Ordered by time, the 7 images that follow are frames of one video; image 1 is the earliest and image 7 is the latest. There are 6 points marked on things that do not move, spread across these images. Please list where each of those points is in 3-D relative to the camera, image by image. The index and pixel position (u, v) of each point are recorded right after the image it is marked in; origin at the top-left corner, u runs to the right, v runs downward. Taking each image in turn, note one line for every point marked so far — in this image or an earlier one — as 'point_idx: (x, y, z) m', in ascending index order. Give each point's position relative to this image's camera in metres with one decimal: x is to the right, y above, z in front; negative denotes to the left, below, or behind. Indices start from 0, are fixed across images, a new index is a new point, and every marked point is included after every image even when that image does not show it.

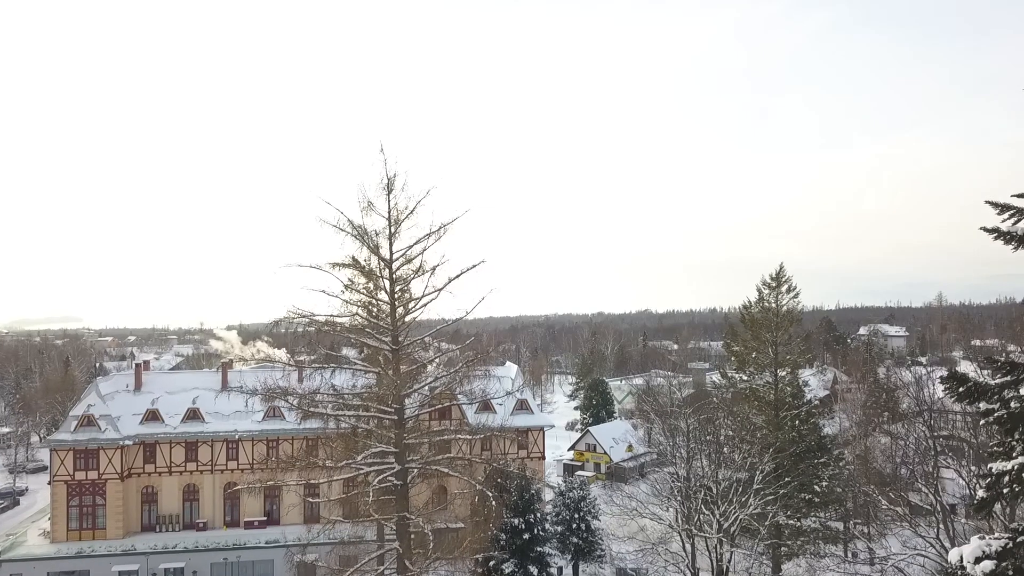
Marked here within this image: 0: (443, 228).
0: (-1.4, +1.2, +12.6) m
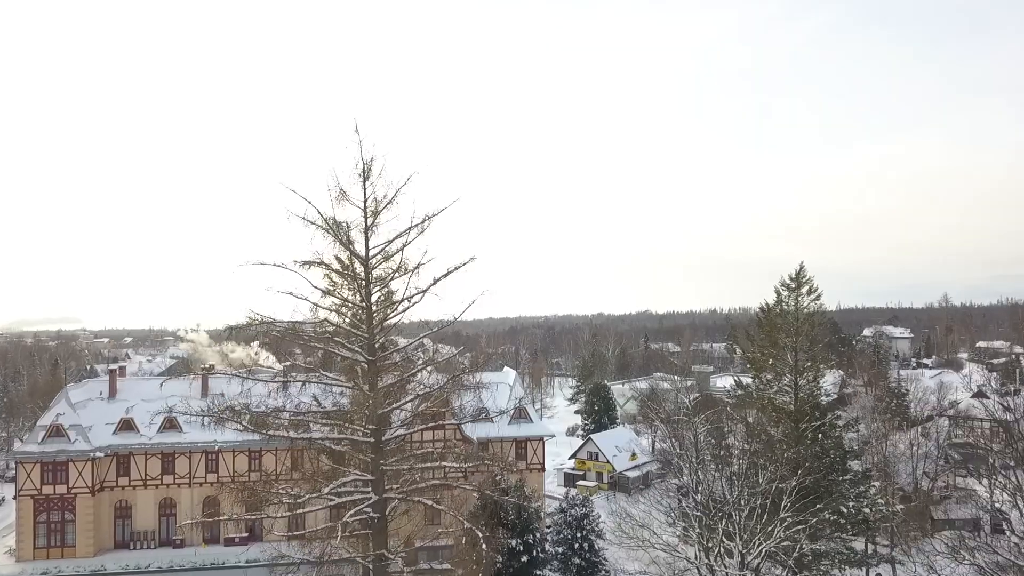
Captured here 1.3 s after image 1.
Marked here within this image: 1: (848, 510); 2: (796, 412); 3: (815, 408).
0: (-1.5, +1.2, +11.0) m
1: (+9.9, -6.6, +18.4) m
2: (+8.4, -3.7, +18.6) m
3: (+9.2, -3.7, +18.9) m
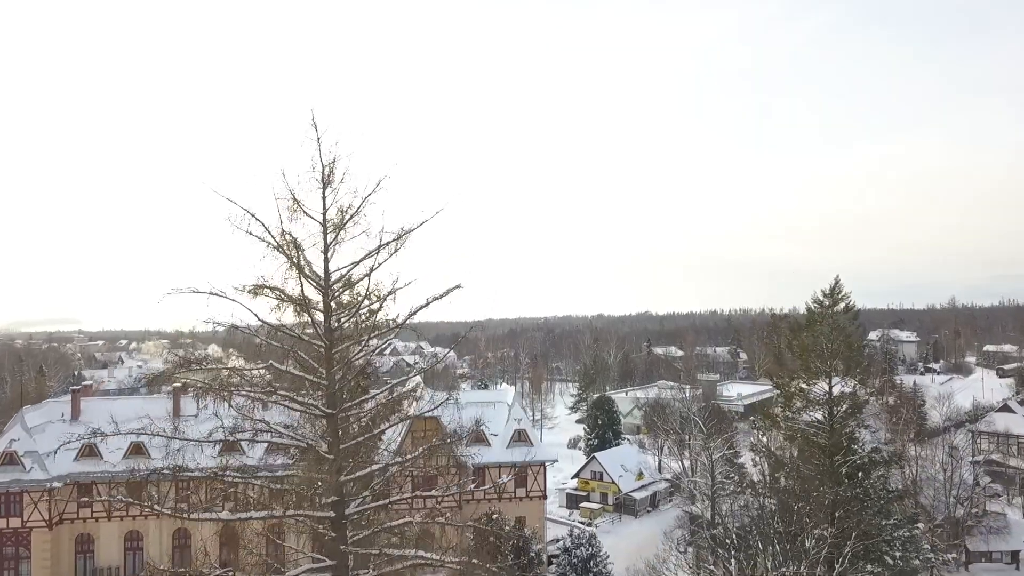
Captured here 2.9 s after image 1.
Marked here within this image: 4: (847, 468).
0: (-1.5, +0.7, +8.9) m
1: (+9.8, -7.0, +16.3) m
2: (+8.4, -4.2, +16.4) m
3: (+9.2, -4.1, +16.8) m
4: (+8.9, -4.8, +16.5) m
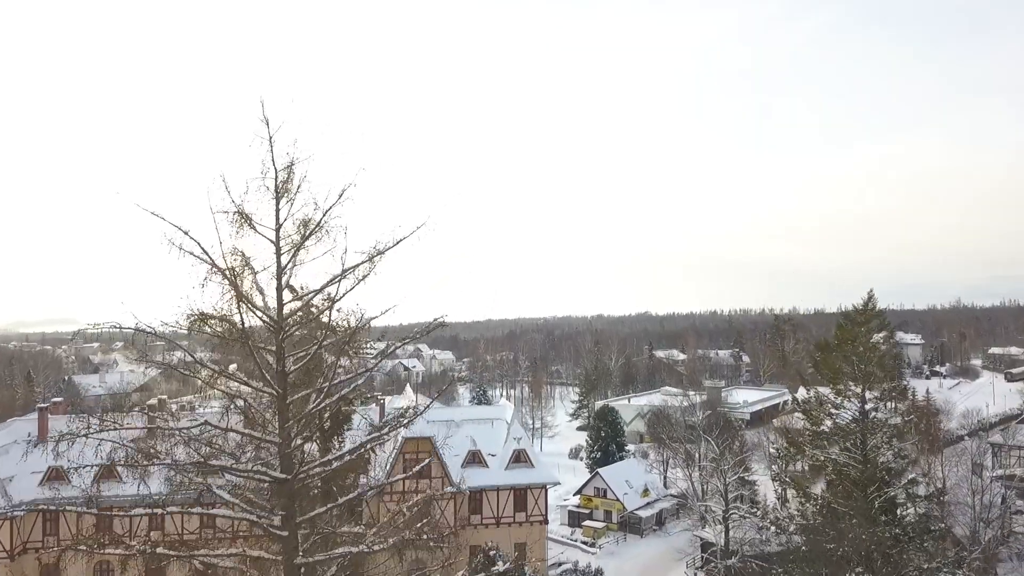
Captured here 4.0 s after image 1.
0: (-1.6, +0.4, +7.2) m
1: (+9.8, -7.4, +14.6) m
2: (+8.3, -4.5, +14.8) m
3: (+9.2, -4.5, +15.2) m
4: (+8.8, -5.1, +14.8) m
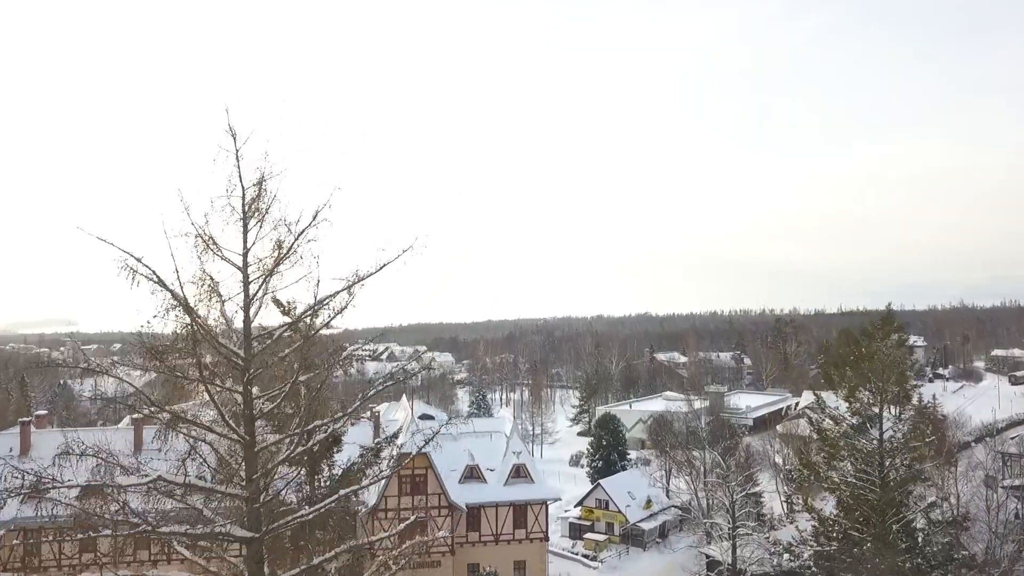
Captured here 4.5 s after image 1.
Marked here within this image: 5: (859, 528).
0: (-1.6, 0.0, +6.5) m
1: (+9.8, -7.7, +13.9) m
2: (+8.3, -4.9, +14.0) m
3: (+9.1, -4.8, +14.4) m
4: (+8.8, -5.5, +14.1) m
5: (+8.0, -5.6, +14.4) m
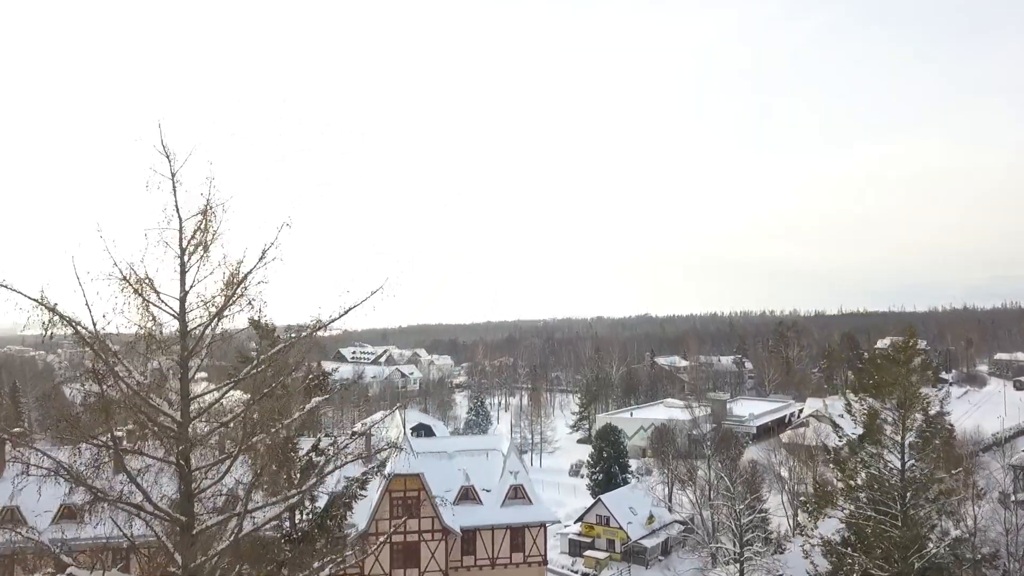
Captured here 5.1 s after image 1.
0: (-1.7, -0.4, +5.6) m
1: (+9.7, -8.2, +13.0) m
2: (+8.2, -5.3, +13.1) m
3: (+9.0, -5.3, +13.5) m
4: (+8.7, -5.9, +13.2) m
5: (+7.9, -6.0, +13.5) m
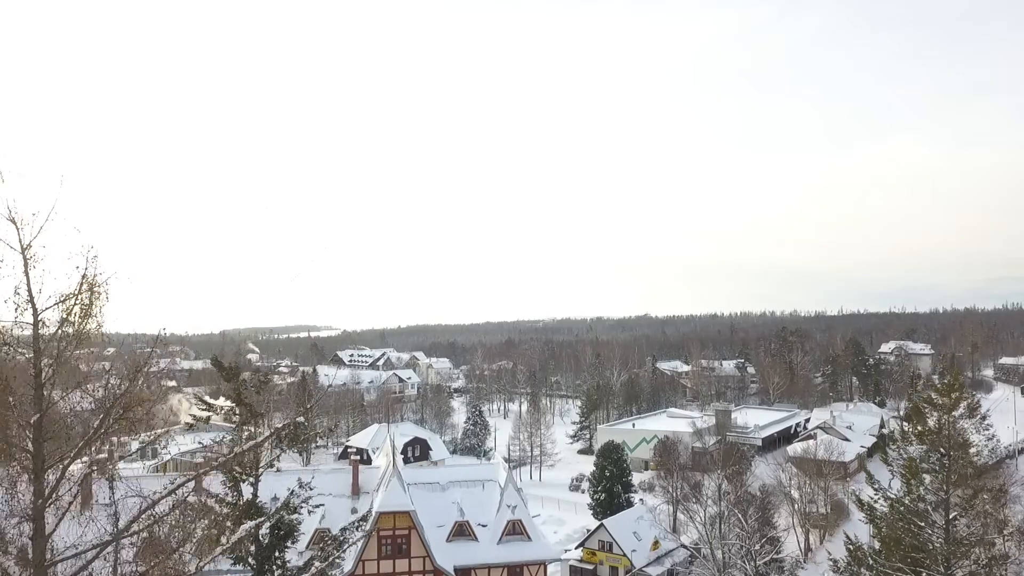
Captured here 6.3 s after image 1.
0: (-1.8, -1.1, +4.1) m
1: (+9.6, -8.9, +11.5) m
2: (+8.1, -6.0, +11.7) m
3: (+9.0, -6.0, +12.1) m
4: (+8.6, -6.6, +11.7) m
5: (+7.9, -6.7, +12.1) m
